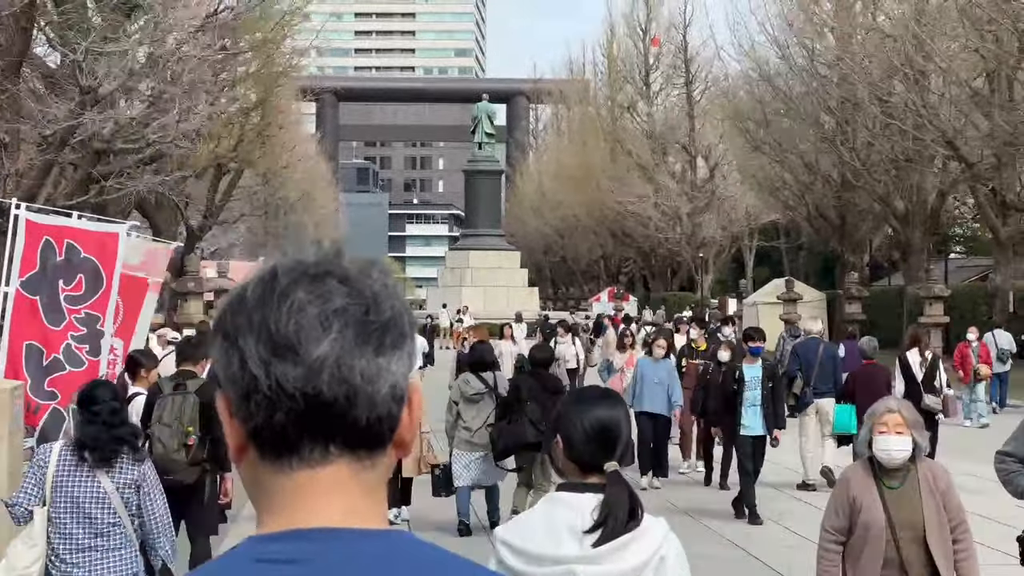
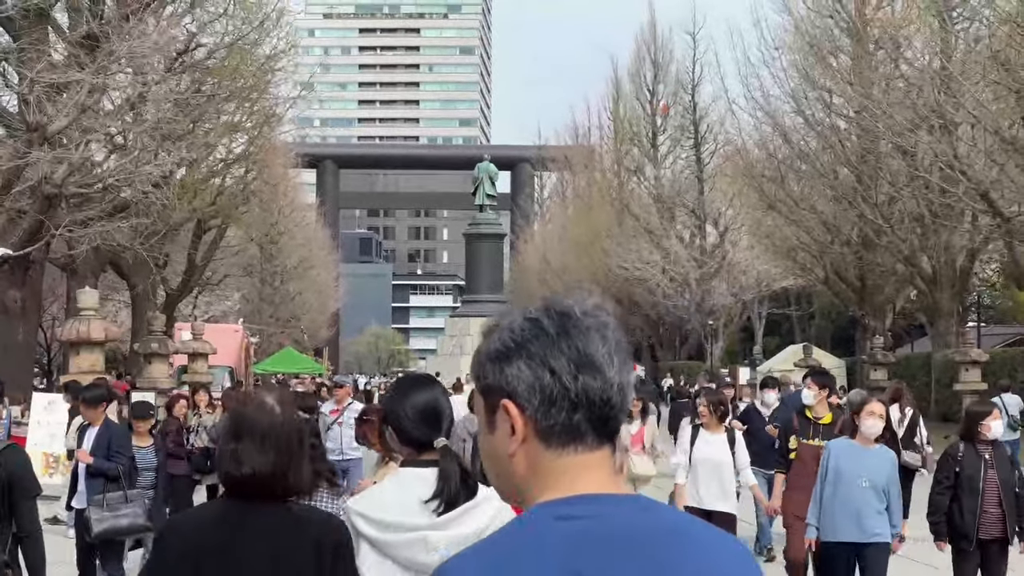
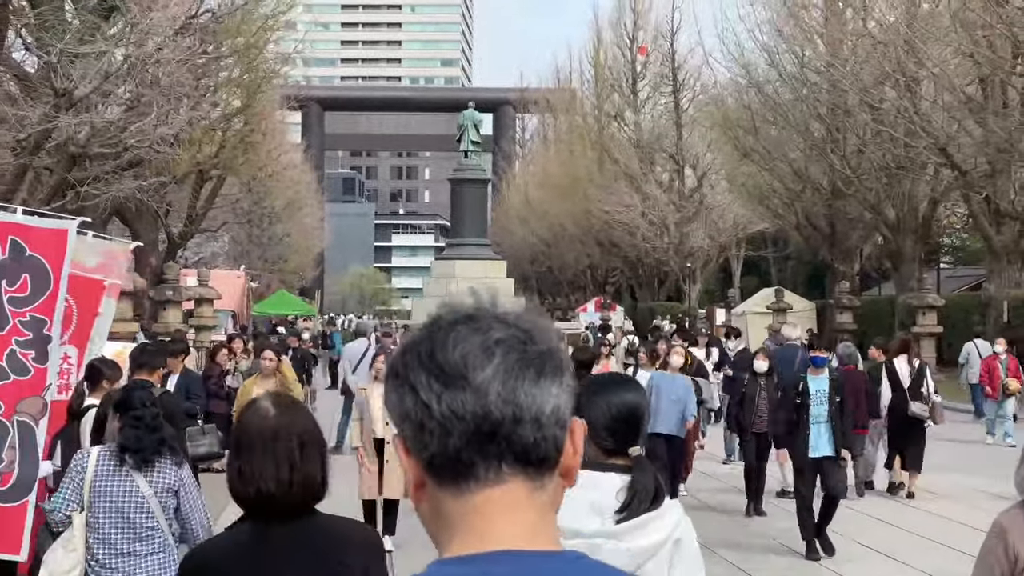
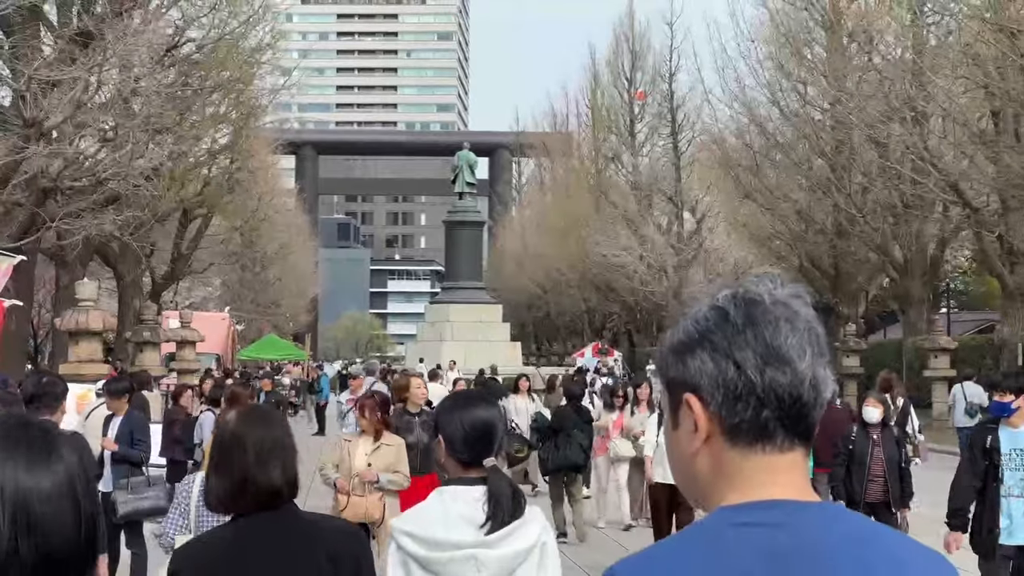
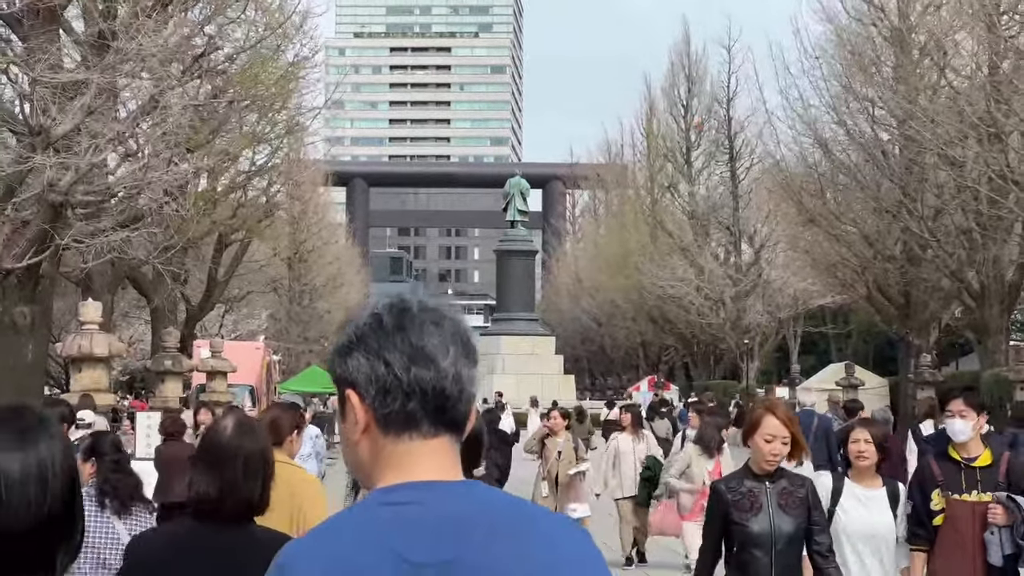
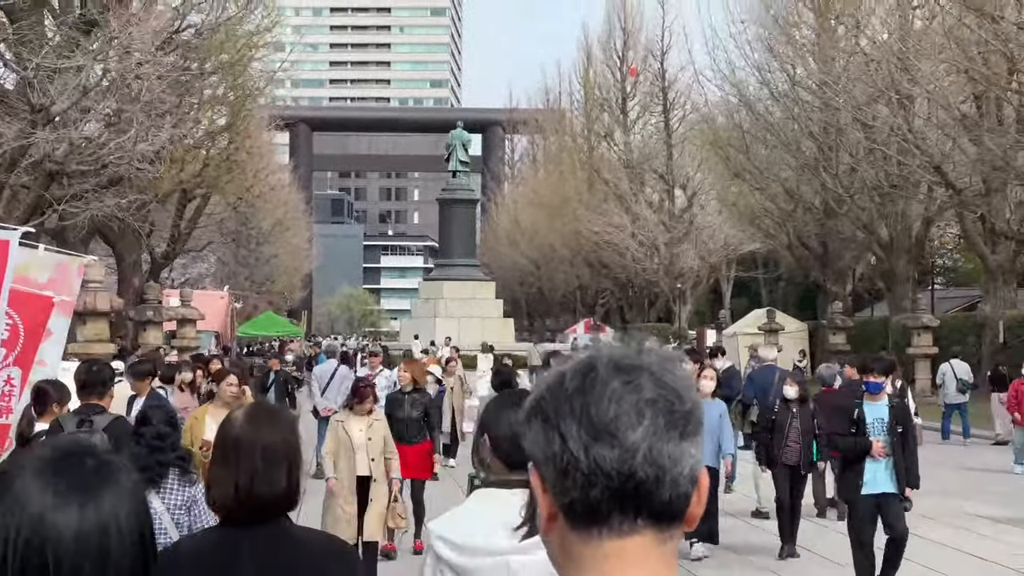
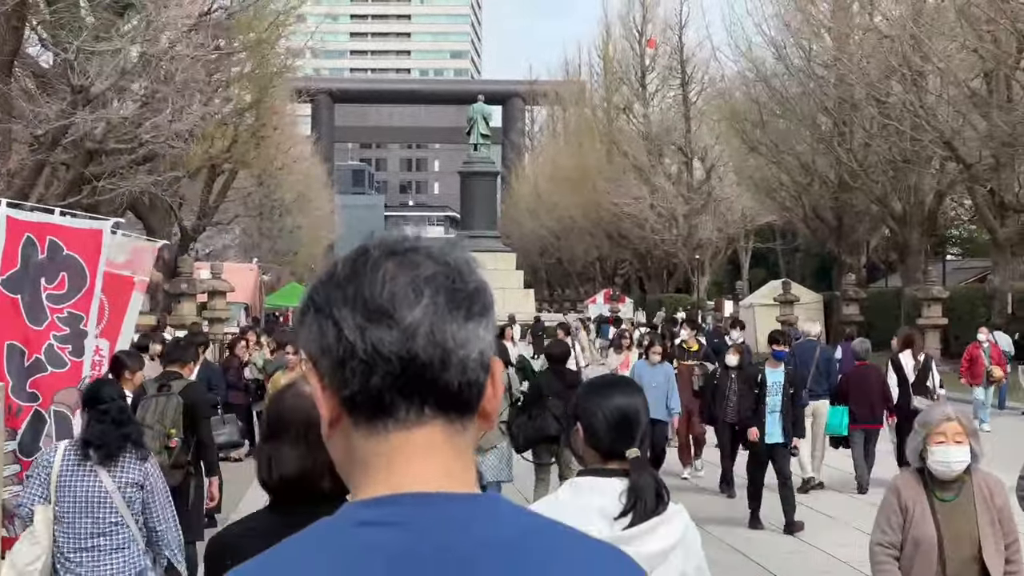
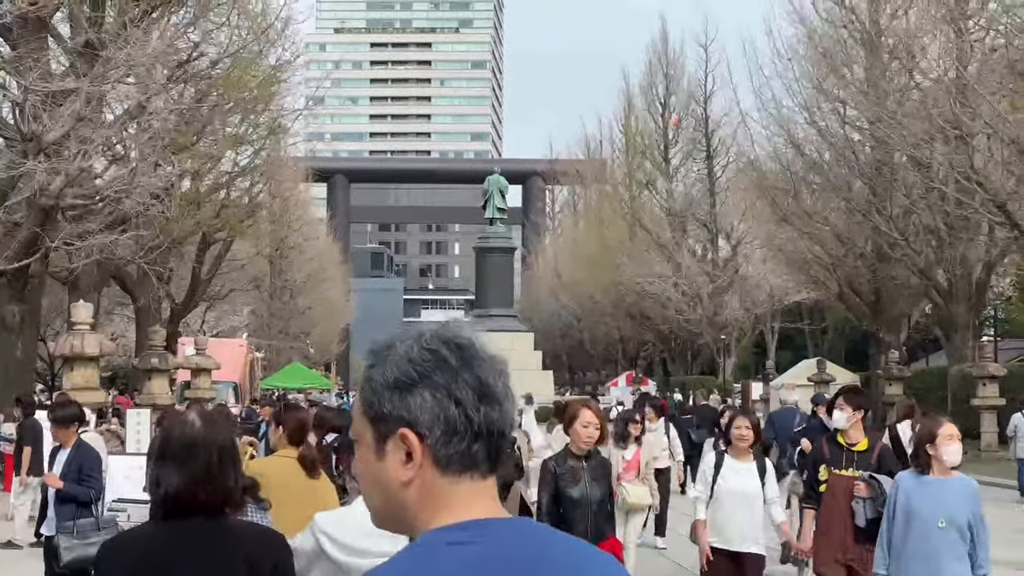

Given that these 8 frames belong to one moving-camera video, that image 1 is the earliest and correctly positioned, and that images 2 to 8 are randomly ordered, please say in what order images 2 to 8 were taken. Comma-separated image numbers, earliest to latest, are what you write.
7, 3, 6, 4, 2, 8, 5
